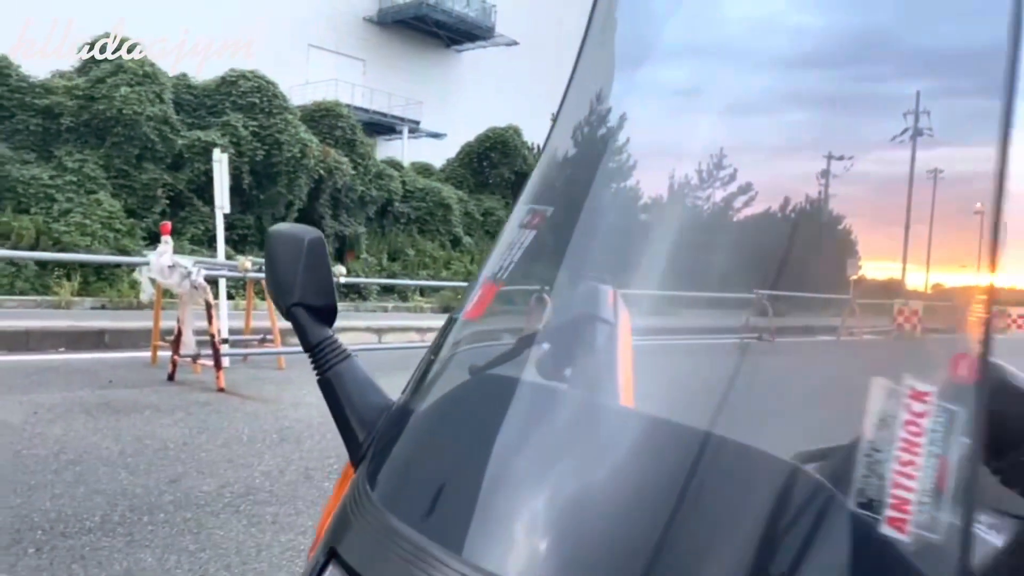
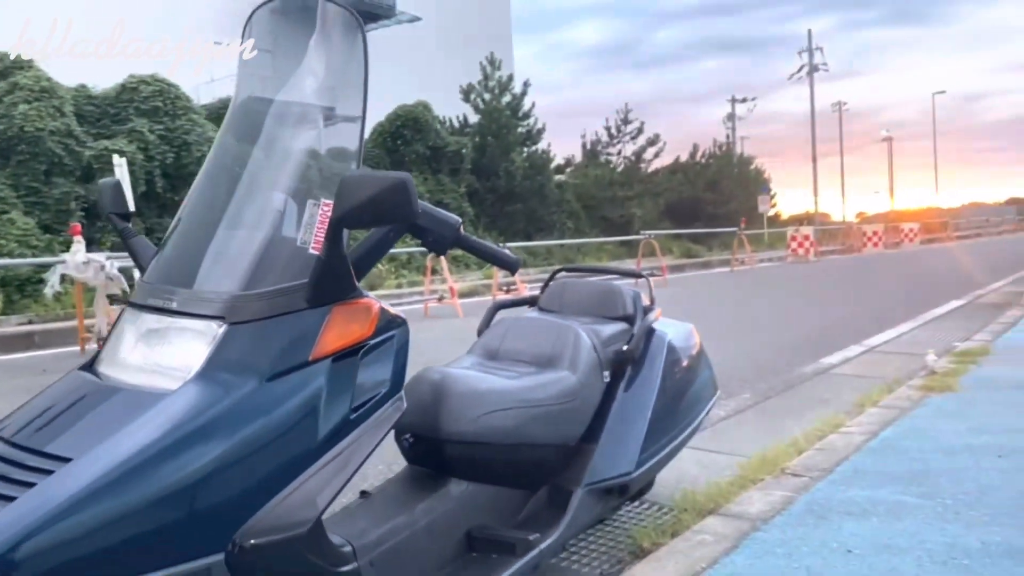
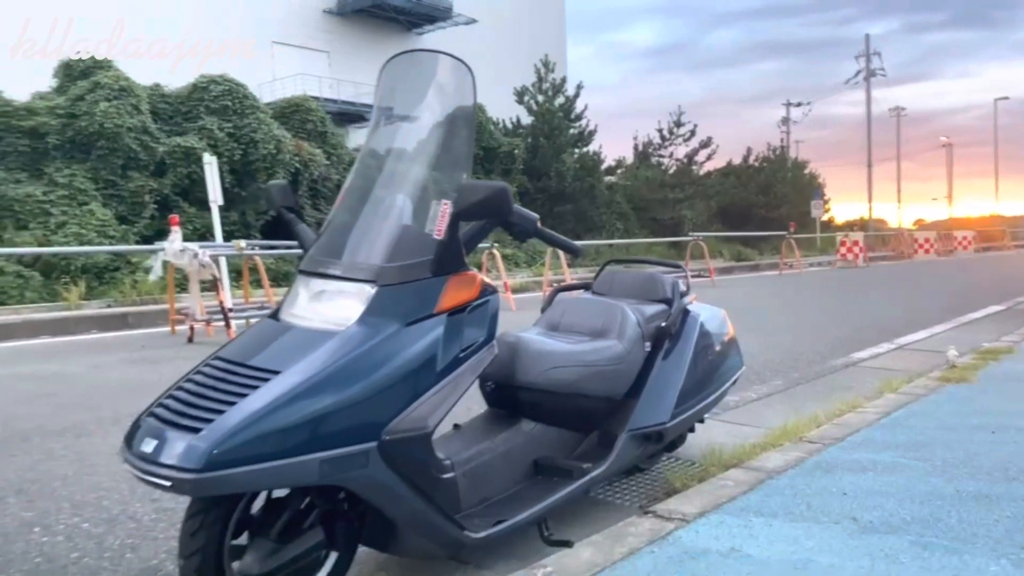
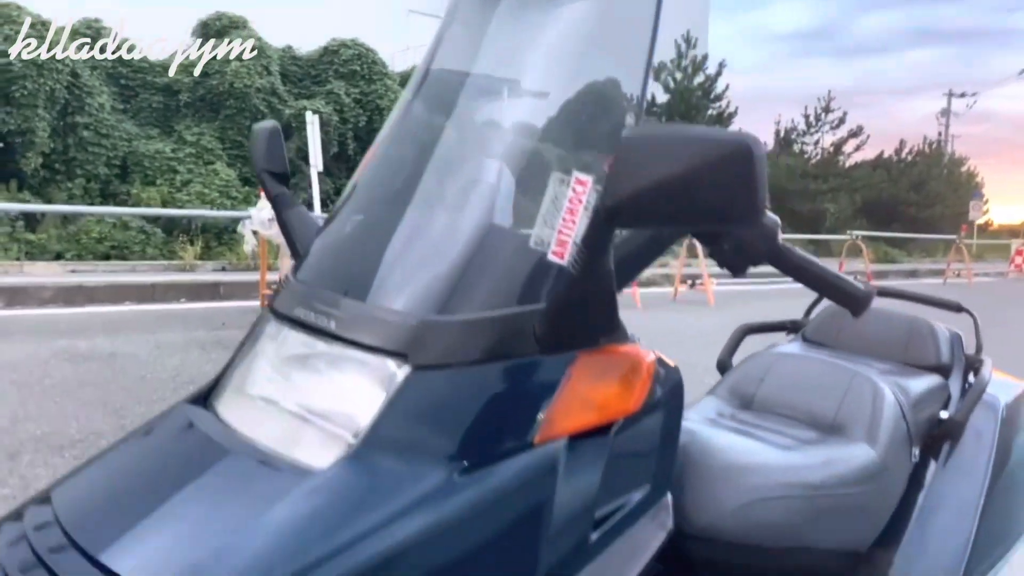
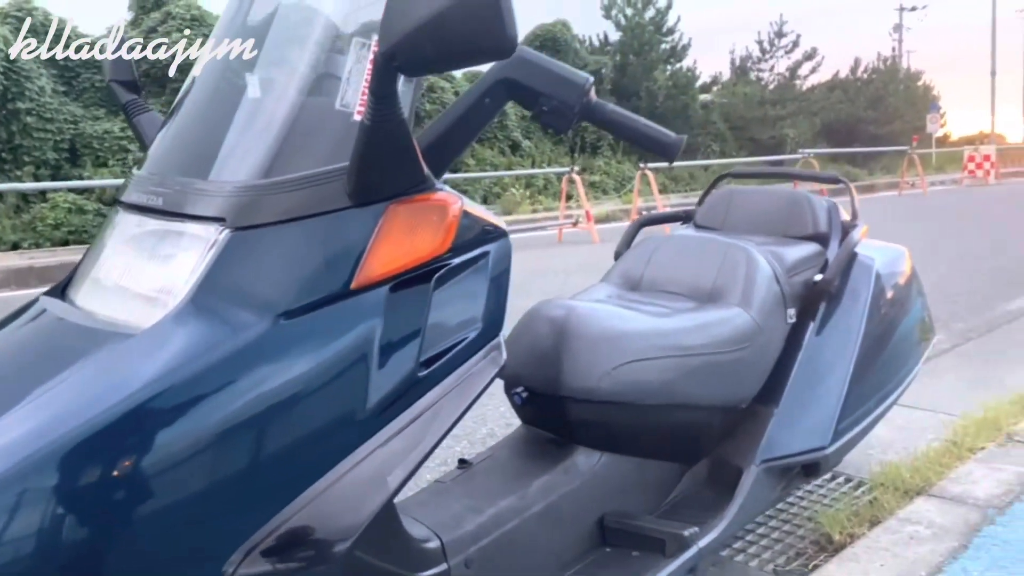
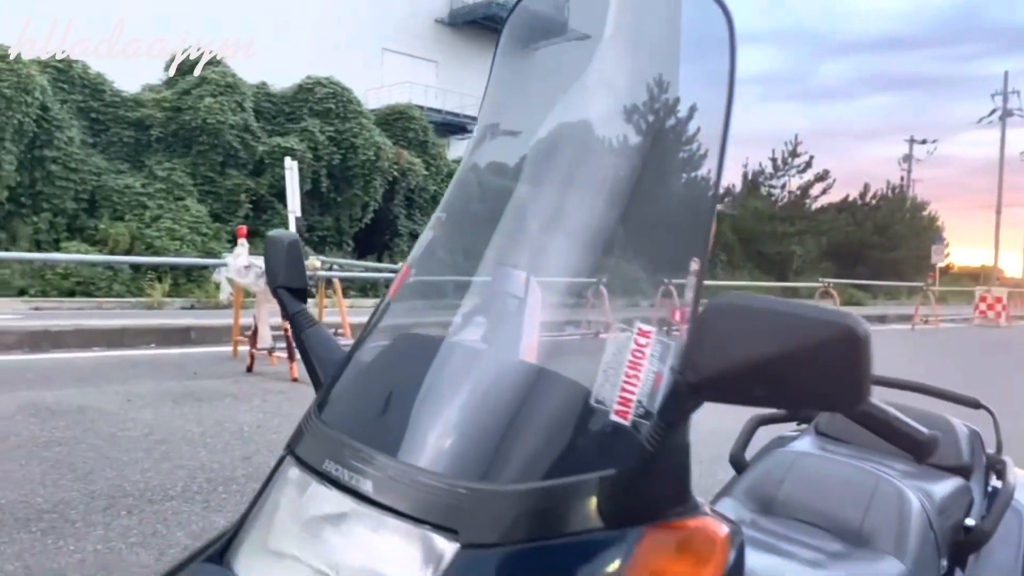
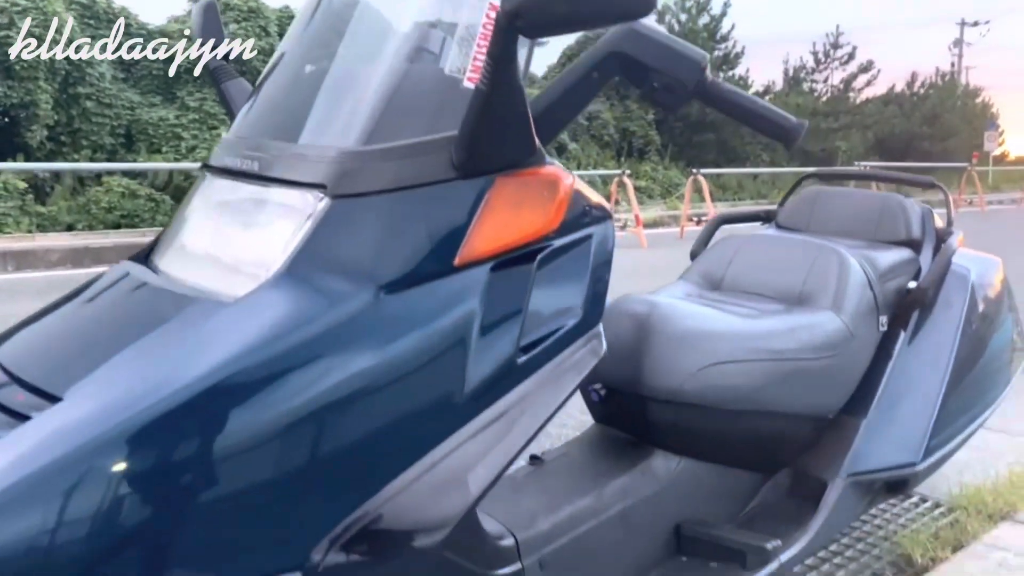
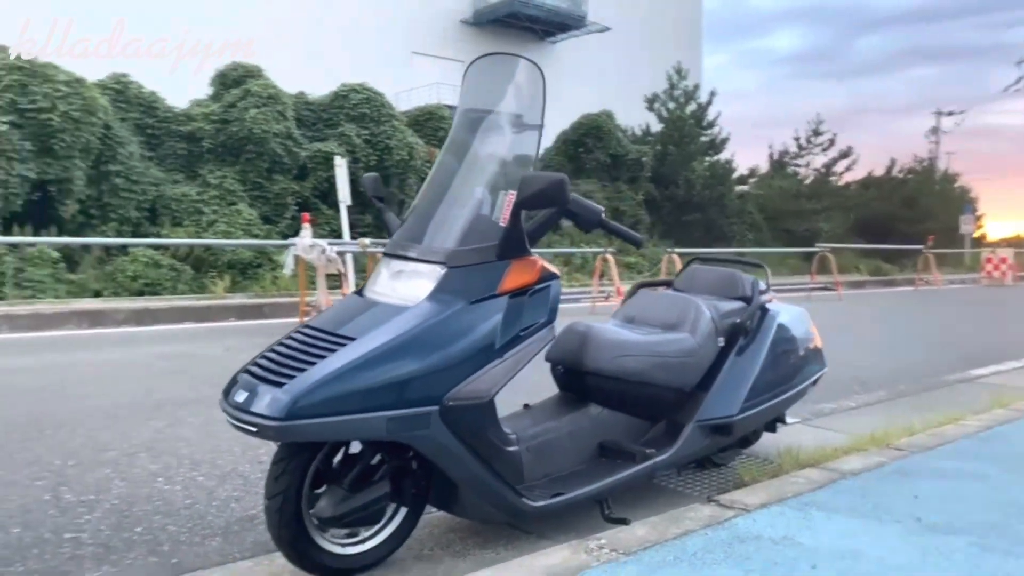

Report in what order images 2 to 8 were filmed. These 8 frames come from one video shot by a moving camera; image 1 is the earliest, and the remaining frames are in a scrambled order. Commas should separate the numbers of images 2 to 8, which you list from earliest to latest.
6, 4, 7, 5, 2, 3, 8
